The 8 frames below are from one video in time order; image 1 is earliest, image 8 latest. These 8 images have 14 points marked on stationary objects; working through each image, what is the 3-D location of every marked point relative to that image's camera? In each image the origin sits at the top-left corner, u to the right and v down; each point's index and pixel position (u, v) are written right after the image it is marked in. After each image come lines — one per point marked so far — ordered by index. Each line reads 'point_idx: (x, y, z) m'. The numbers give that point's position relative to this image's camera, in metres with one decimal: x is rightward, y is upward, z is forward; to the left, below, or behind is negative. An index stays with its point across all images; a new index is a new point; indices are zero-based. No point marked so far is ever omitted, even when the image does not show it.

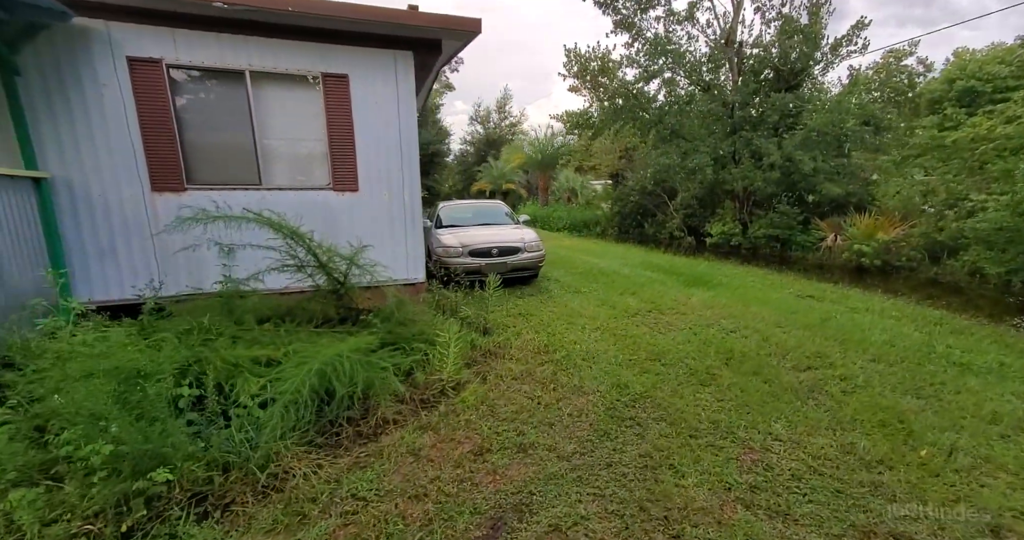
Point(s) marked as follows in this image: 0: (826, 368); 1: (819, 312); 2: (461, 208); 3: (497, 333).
0: (+2.7, -0.9, +4.0) m
1: (+4.1, -0.5, +5.9) m
2: (-1.0, +1.3, +9.4) m
3: (-0.1, -0.7, +4.7) m
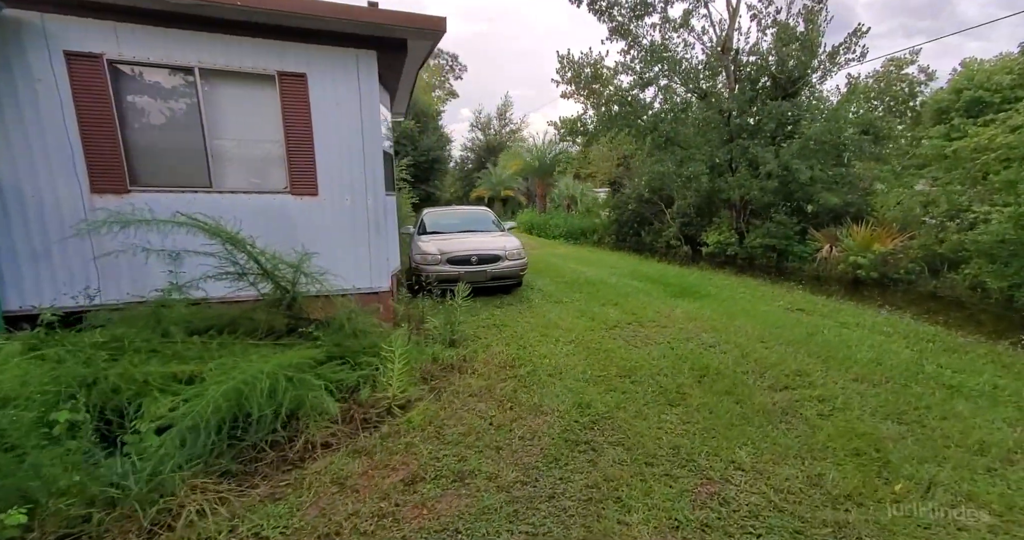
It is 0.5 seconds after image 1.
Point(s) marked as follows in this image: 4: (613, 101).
0: (+2.4, -1.0, +3.8) m
1: (+3.8, -0.7, +5.7) m
2: (-1.3, +1.1, +9.2) m
3: (-0.4, -0.8, +4.5) m
4: (+3.2, +5.3, +14.2) m
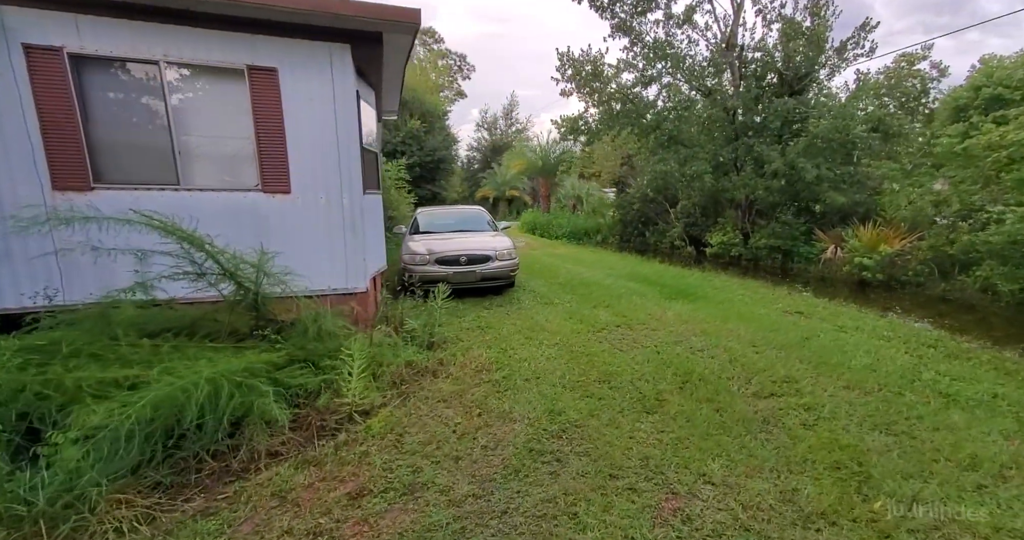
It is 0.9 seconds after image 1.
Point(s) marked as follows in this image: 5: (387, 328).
0: (+2.2, -1.0, +3.6) m
1: (+3.6, -0.7, +5.5) m
2: (-1.4, +1.1, +9.1) m
3: (-0.6, -0.8, +4.4) m
4: (+3.2, +5.3, +14.0) m
5: (-1.2, -0.6, +4.3) m
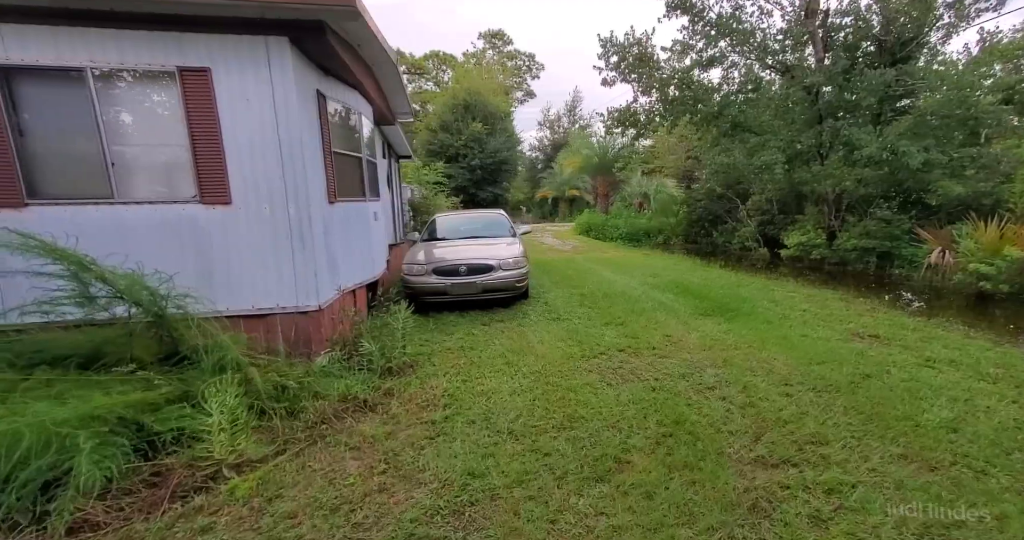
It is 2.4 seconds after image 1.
0: (+1.7, -1.1, +2.6) m
1: (+3.4, -0.9, +4.3) m
2: (-0.9, +1.0, +8.6) m
3: (-1.0, -0.9, +3.9) m
4: (+4.4, +5.2, +12.7) m
5: (-1.5, -0.7, +3.9) m
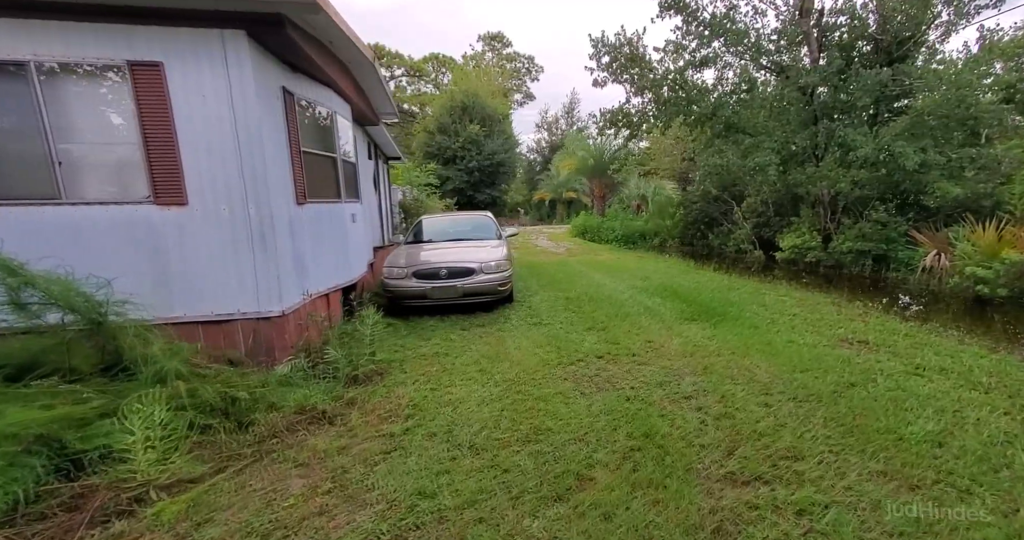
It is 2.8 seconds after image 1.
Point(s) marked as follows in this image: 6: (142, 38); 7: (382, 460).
0: (+1.5, -1.2, +2.5) m
1: (+3.2, -0.9, +4.1) m
2: (-1.1, +0.9, +8.5) m
3: (-1.2, -1.0, +3.7) m
4: (+4.2, +5.1, +12.6) m
5: (-1.7, -0.8, +3.8) m
6: (-2.7, +1.7, +3.3) m
7: (-0.8, -1.1, +2.7) m
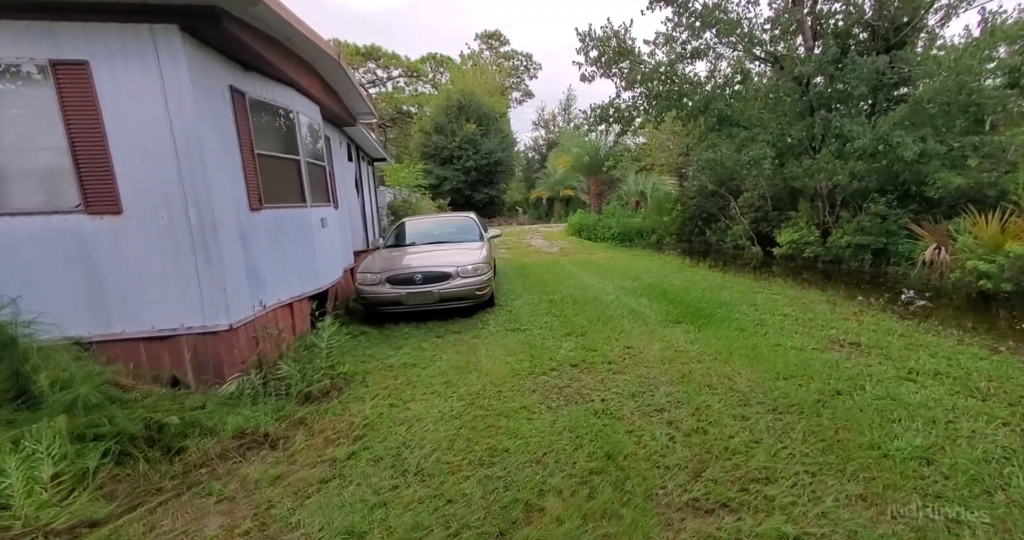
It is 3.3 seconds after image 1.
0: (+1.2, -1.2, +2.2) m
1: (+2.9, -0.9, +3.9) m
2: (-1.4, +0.9, +8.3) m
3: (-1.5, -1.0, +3.5) m
4: (+3.8, +5.2, +12.3) m
5: (-2.0, -0.8, +3.6) m
6: (-3.0, +1.6, +3.0) m
7: (-1.1, -1.2, +2.5) m
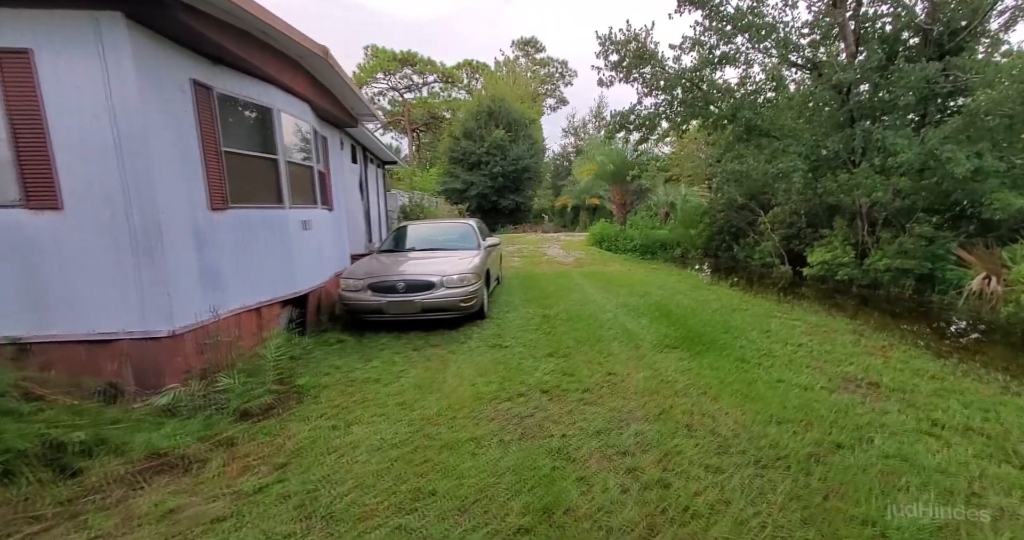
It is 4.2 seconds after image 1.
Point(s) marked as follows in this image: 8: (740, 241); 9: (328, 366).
0: (+0.7, -1.4, +1.8) m
1: (+2.5, -1.1, +3.3) m
2: (-1.4, +0.7, +8.1) m
3: (-1.9, -1.1, +3.3) m
4: (+4.3, +4.8, +11.8) m
5: (-2.4, -0.9, +3.4) m
6: (-3.3, +1.6, +2.9) m
7: (-1.5, -1.3, +2.2) m
8: (+6.6, +0.9, +13.4) m
9: (-1.8, -0.9, +4.4) m
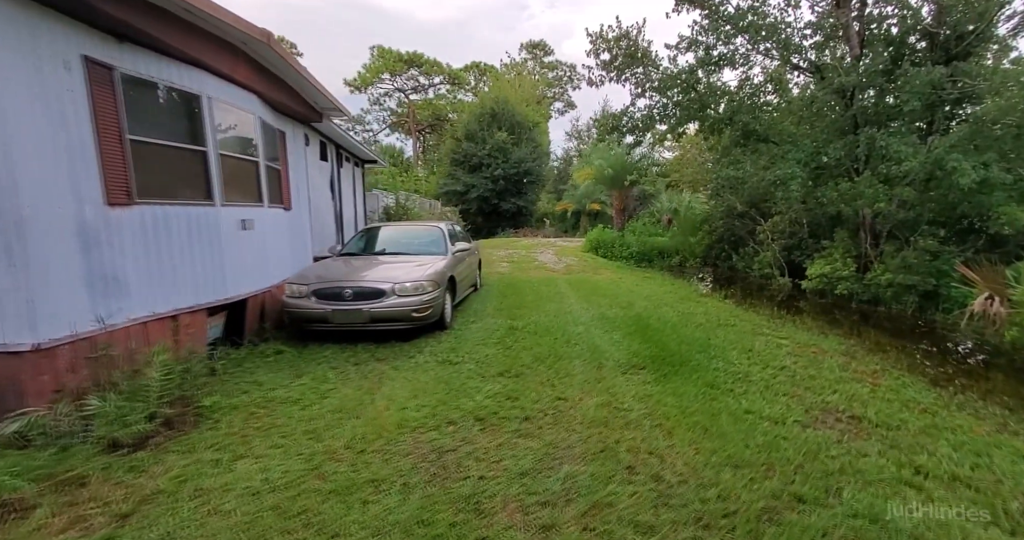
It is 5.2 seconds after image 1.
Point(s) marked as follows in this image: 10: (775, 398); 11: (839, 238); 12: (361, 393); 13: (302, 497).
0: (+0.1, -1.4, +1.4) m
1: (+2.0, -1.3, +2.8) m
2: (-1.8, +0.6, +7.6) m
3: (-2.4, -1.1, +2.9) m
4: (+4.0, +4.5, +11.3) m
5: (-2.9, -0.9, +3.0) m
6: (-3.8, +1.6, +2.6) m
7: (-2.1, -1.3, +1.8) m
8: (+6.3, +0.6, +12.8) m
9: (-2.3, -1.0, +4.0) m
10: (+2.3, -1.1, +4.0) m
11: (+7.0, +0.7, +9.8) m
12: (-1.3, -1.1, +4.0) m
13: (-1.1, -1.3, +2.6) m
